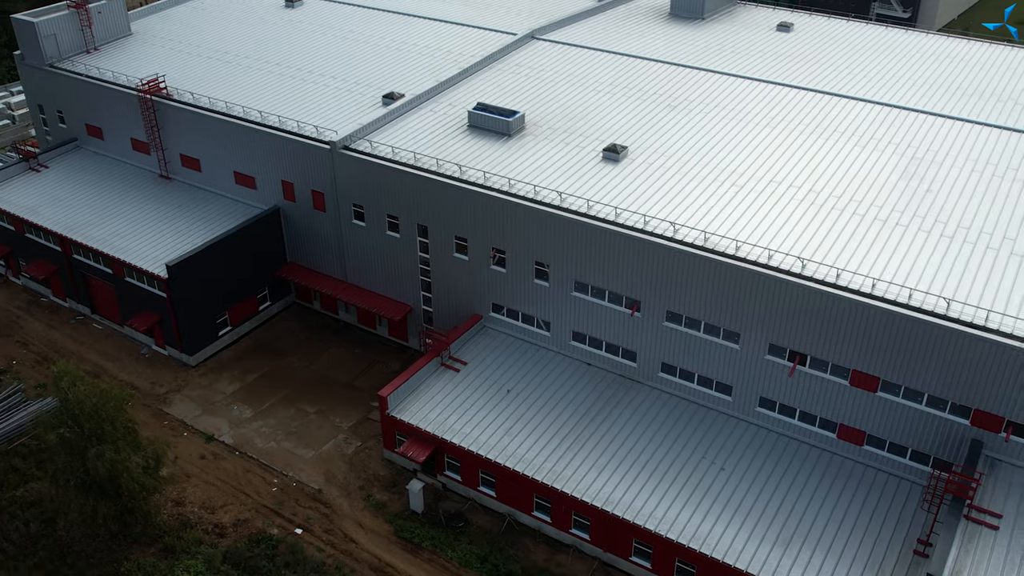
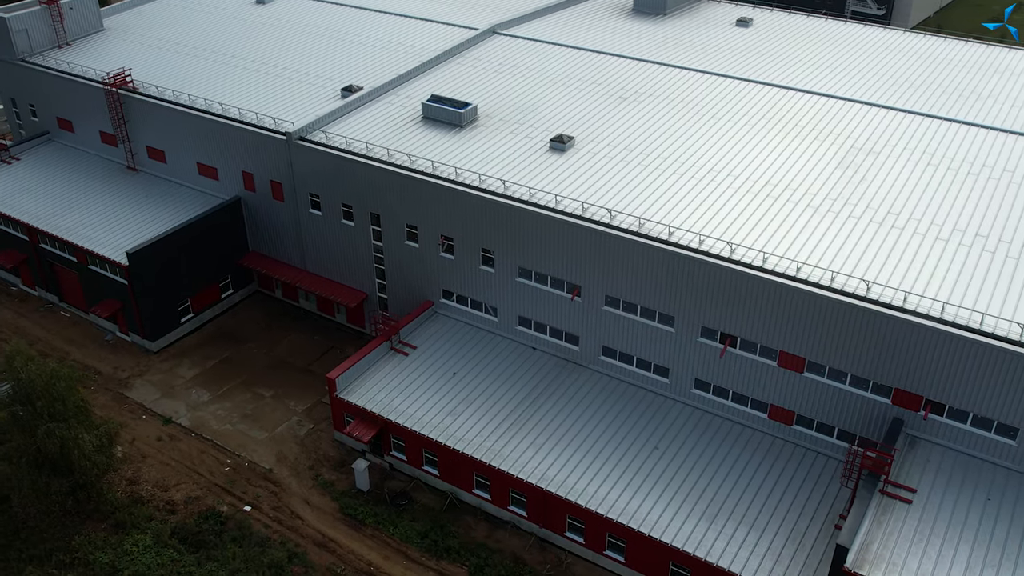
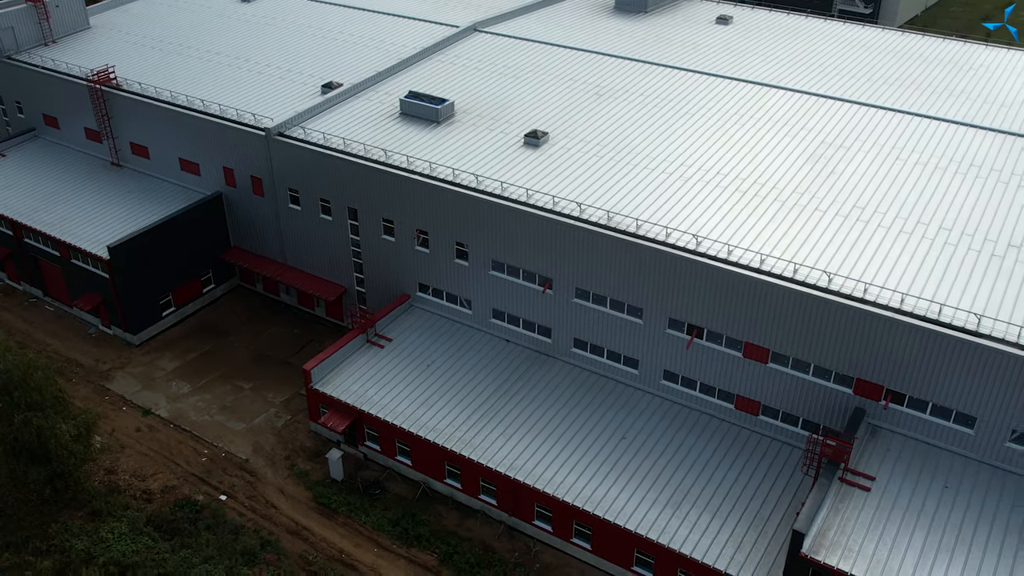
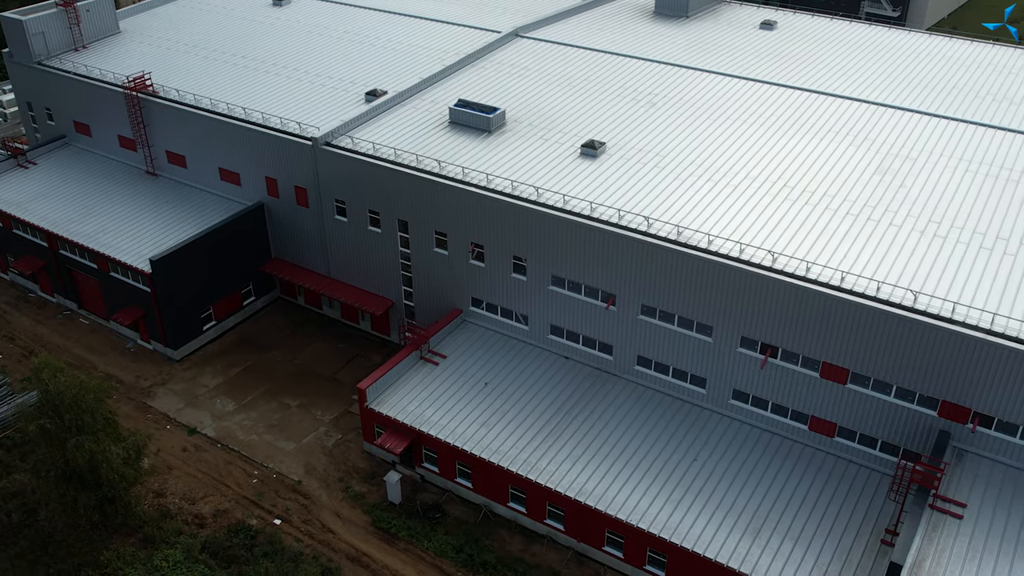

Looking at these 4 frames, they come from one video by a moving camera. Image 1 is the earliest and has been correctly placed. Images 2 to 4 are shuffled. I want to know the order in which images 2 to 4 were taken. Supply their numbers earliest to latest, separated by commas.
4, 2, 3
